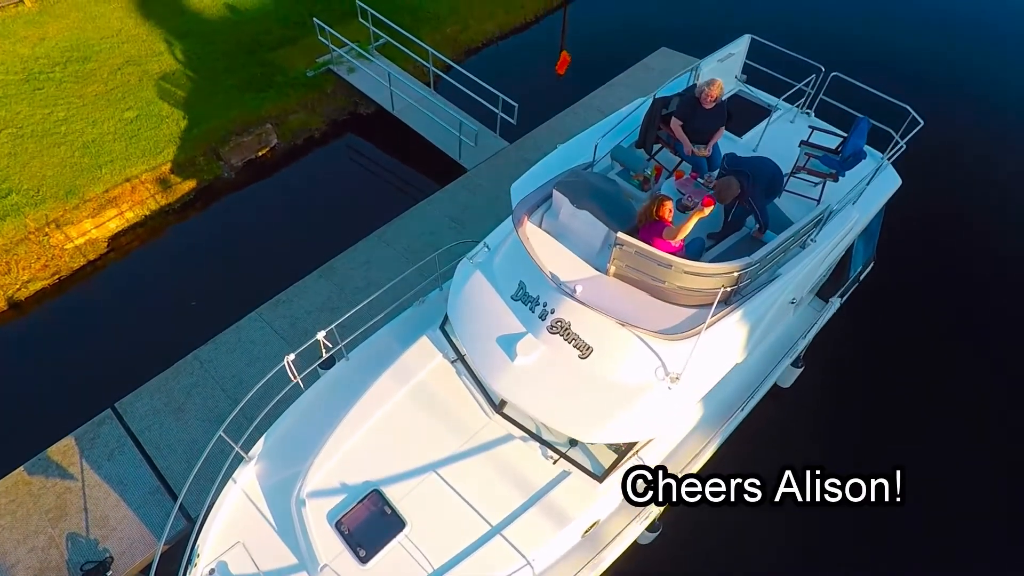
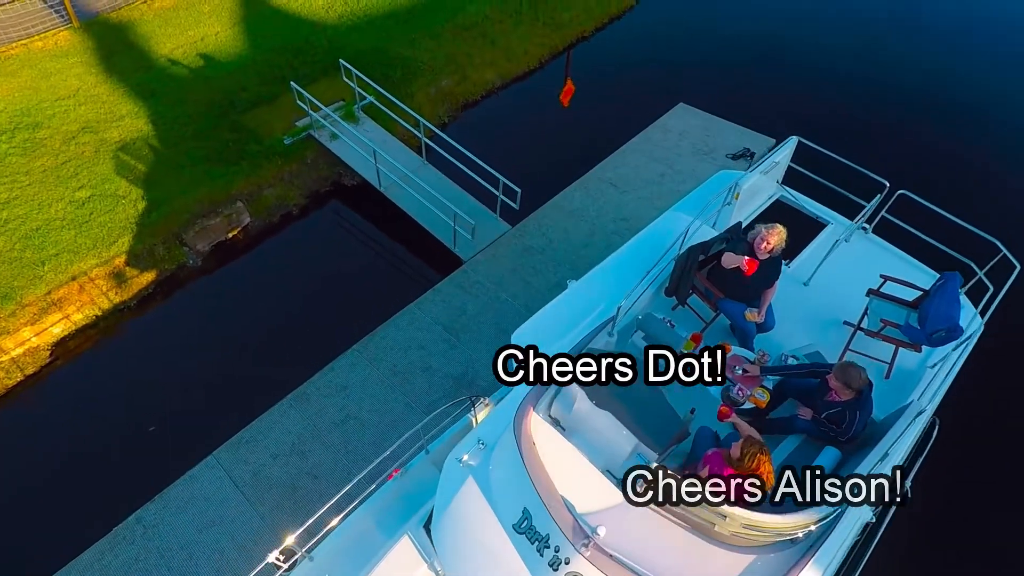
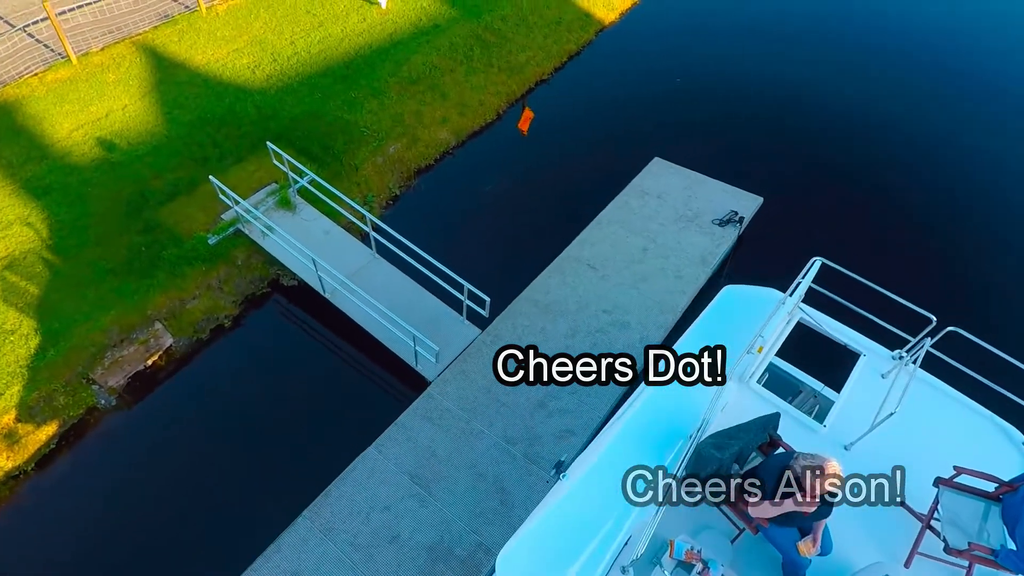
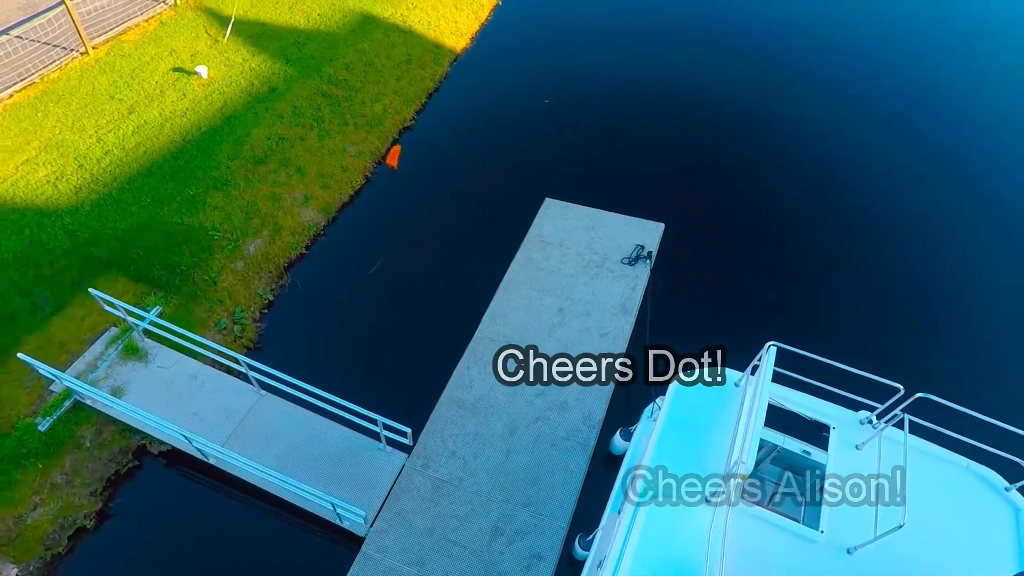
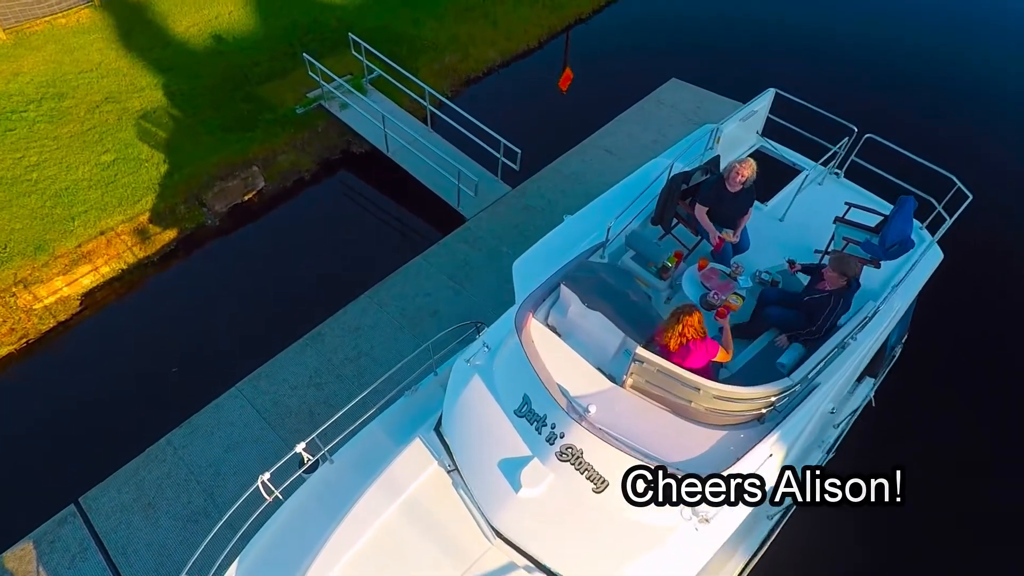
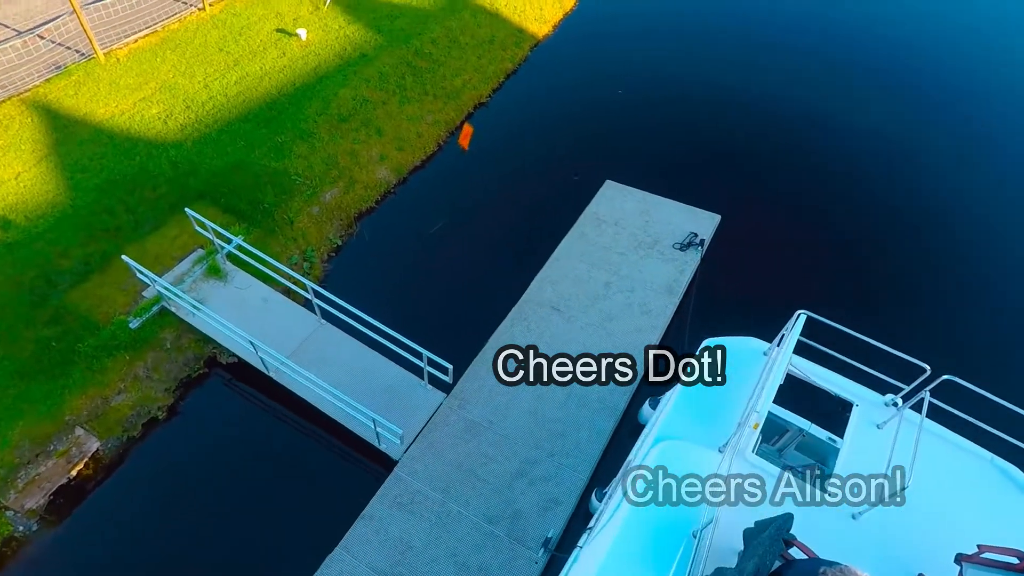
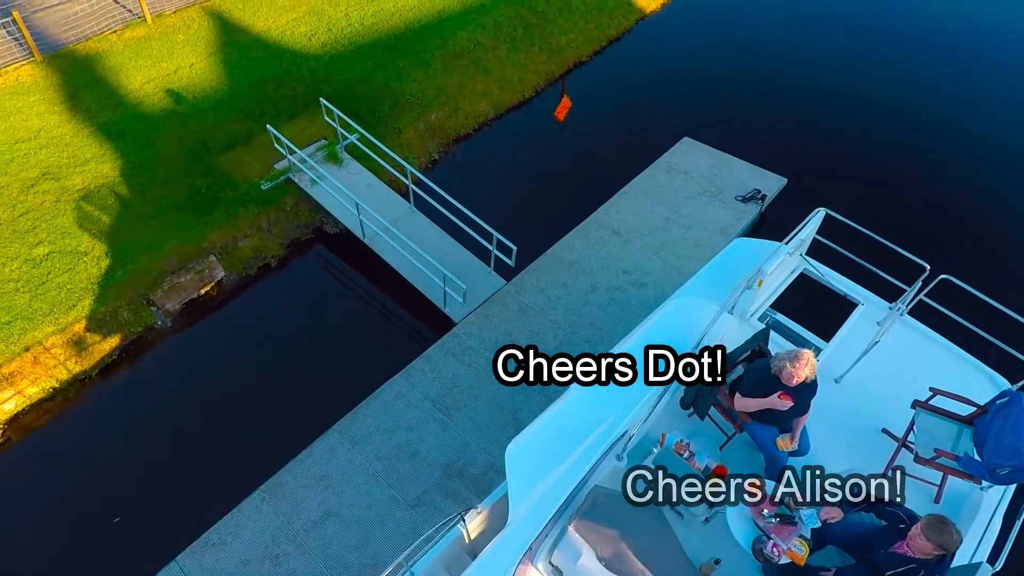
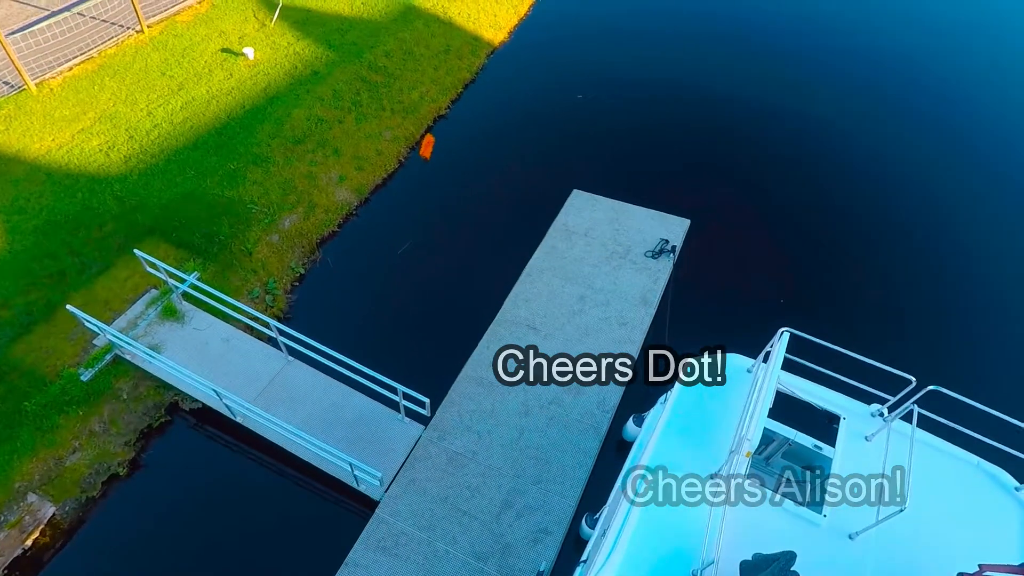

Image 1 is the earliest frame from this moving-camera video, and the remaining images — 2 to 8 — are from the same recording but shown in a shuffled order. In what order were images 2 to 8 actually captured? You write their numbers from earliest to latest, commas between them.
5, 2, 7, 3, 6, 8, 4
